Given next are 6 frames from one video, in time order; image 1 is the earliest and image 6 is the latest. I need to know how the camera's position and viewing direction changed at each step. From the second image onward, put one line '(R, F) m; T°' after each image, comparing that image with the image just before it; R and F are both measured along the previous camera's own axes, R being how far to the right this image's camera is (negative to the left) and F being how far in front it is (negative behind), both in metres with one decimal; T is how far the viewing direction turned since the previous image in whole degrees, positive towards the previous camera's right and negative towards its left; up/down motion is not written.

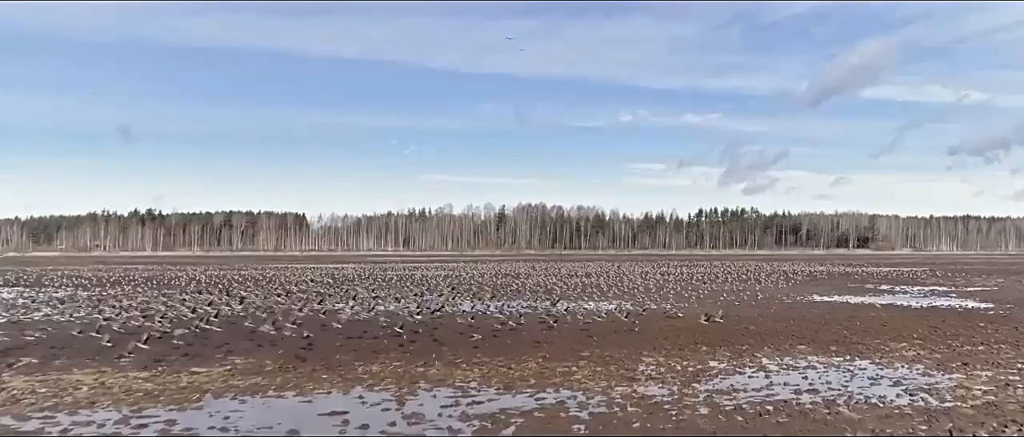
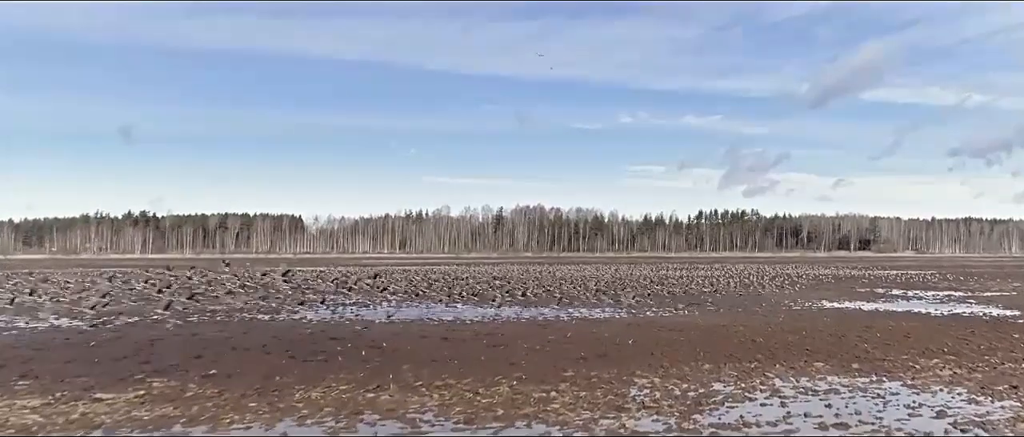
(+0.6, +2.2) m; 0°
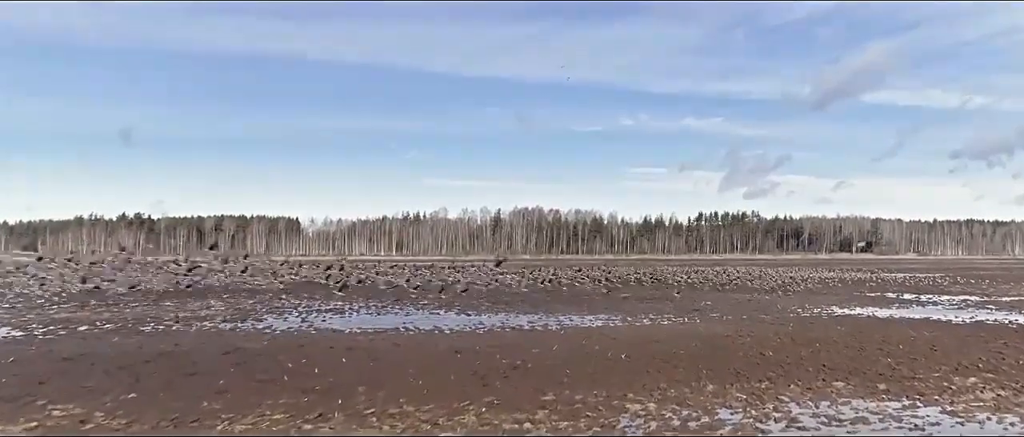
(+0.5, +2.0) m; 0°
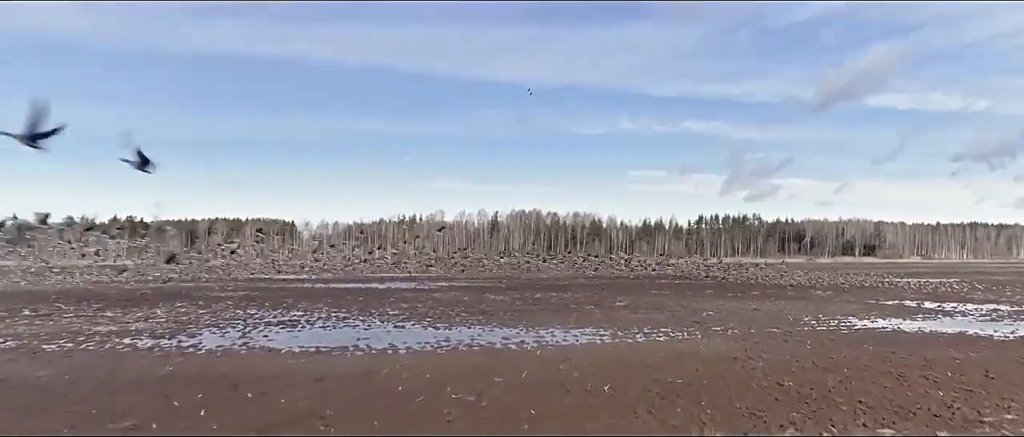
(+0.8, +3.1) m; 0°
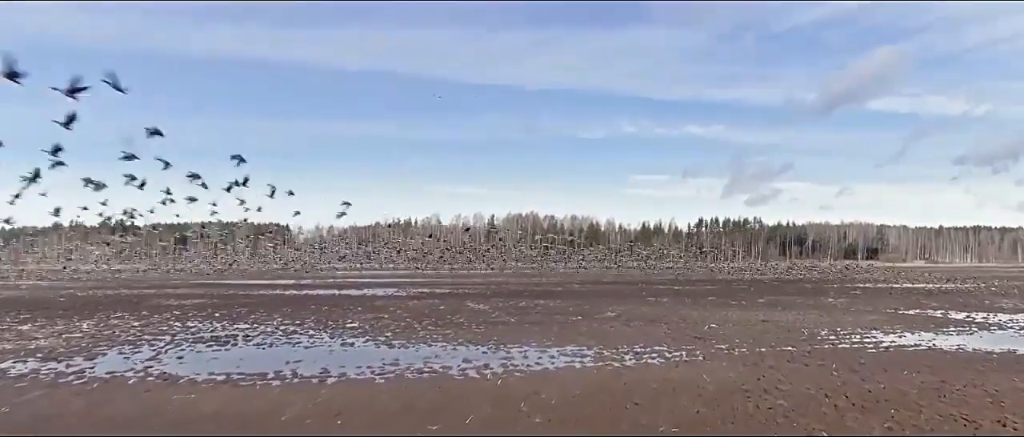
(+0.9, +3.3) m; 0°
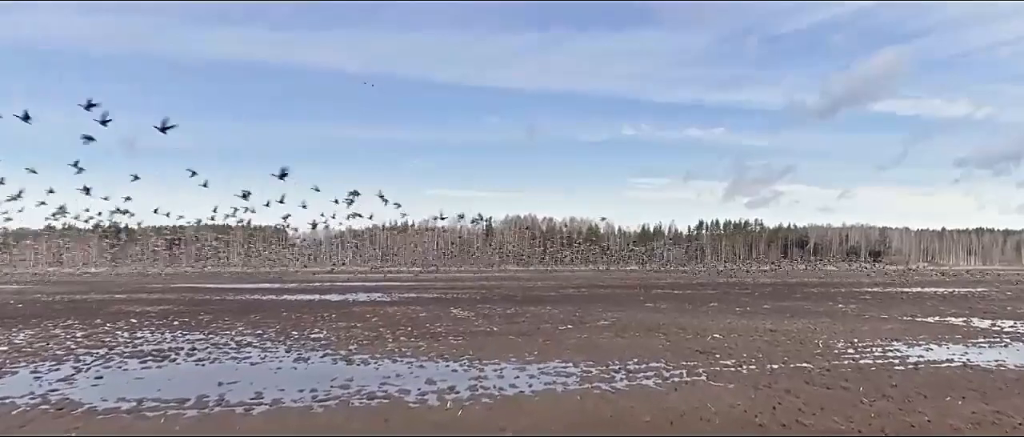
(+0.6, +2.3) m; 0°
